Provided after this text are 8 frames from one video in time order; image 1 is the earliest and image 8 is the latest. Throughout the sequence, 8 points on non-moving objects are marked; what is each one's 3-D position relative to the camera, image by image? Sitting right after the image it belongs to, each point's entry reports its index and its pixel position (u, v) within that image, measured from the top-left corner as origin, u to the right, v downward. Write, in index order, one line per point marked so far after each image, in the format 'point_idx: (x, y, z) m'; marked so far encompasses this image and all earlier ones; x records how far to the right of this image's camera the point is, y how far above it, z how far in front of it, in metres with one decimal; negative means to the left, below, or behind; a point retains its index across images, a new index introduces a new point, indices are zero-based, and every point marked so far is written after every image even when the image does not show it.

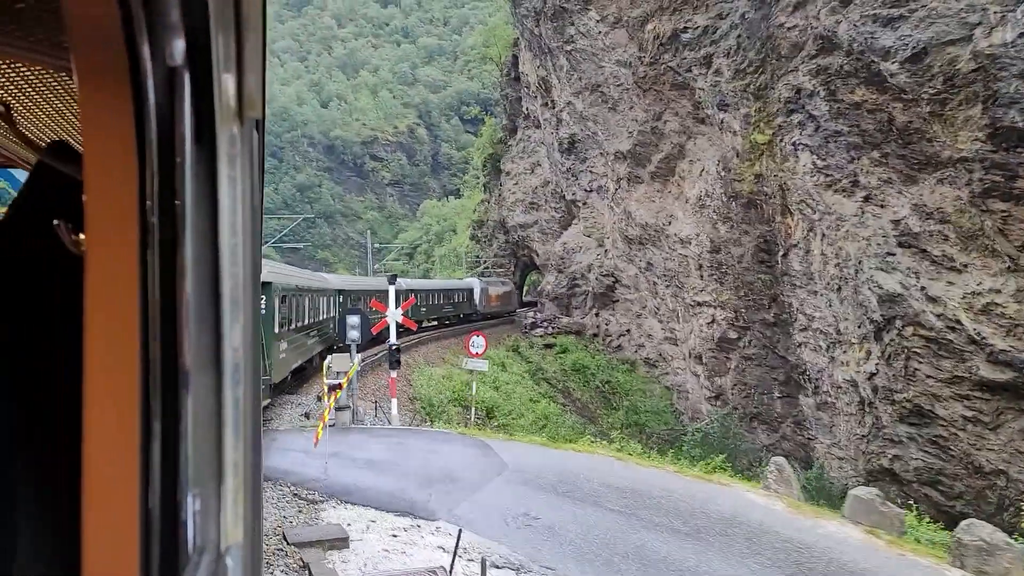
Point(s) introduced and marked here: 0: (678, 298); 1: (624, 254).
0: (+3.3, -0.2, +17.1) m
1: (+2.6, +0.8, +19.7) m
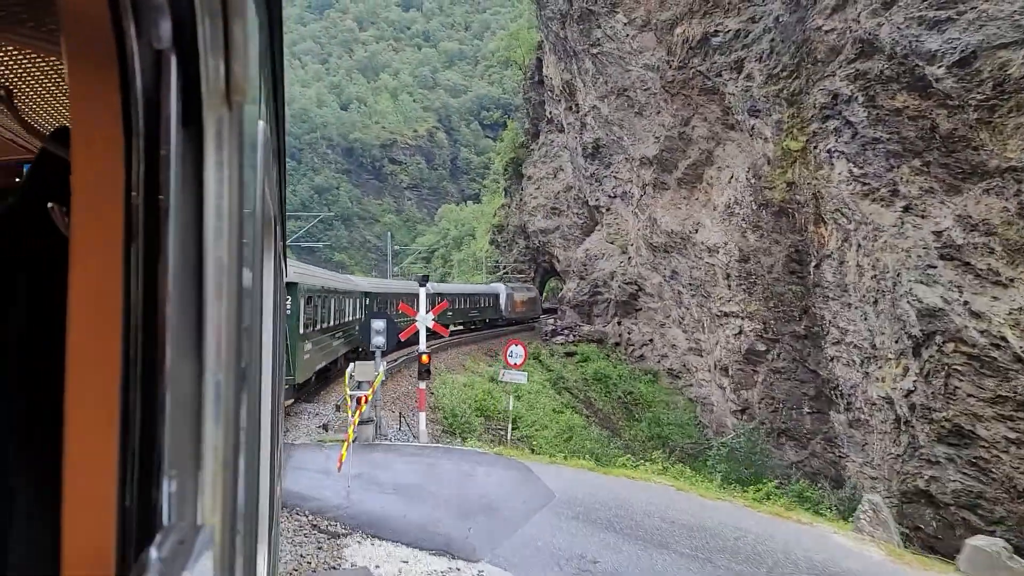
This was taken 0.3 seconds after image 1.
0: (+3.6, -0.4, +16.7) m
1: (+3.0, +0.6, +19.3) m
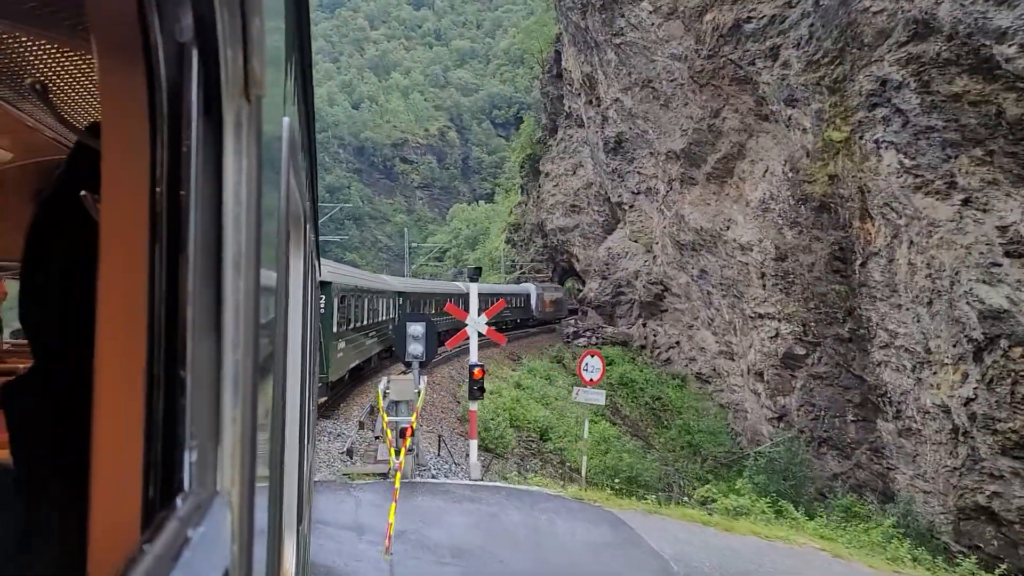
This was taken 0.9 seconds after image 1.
0: (+4.0, -0.4, +15.8) m
1: (+3.4, +0.6, +18.4) m
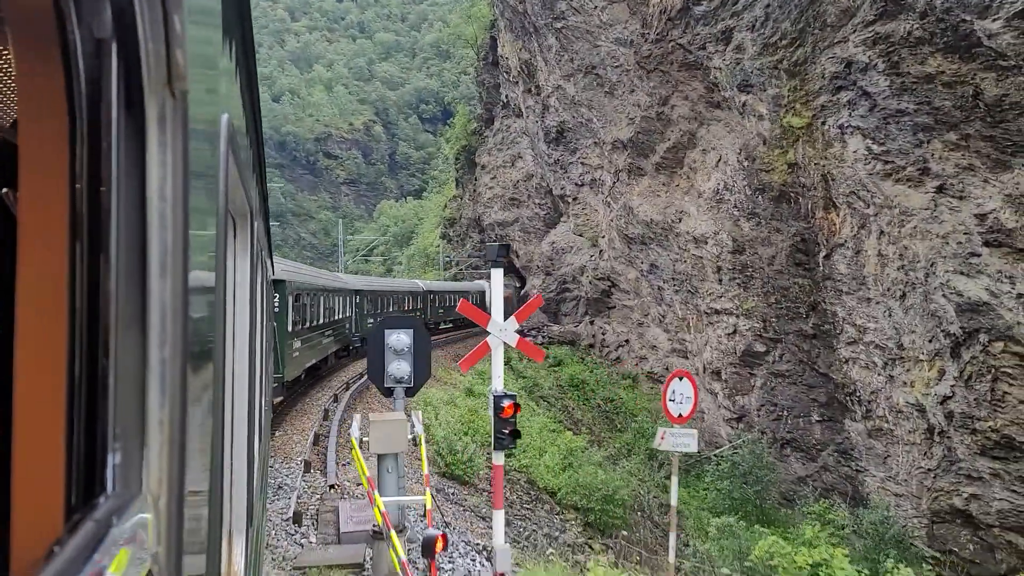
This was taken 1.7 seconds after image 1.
0: (+3.0, -0.3, +15.1) m
1: (+2.2, +0.7, +17.6) m
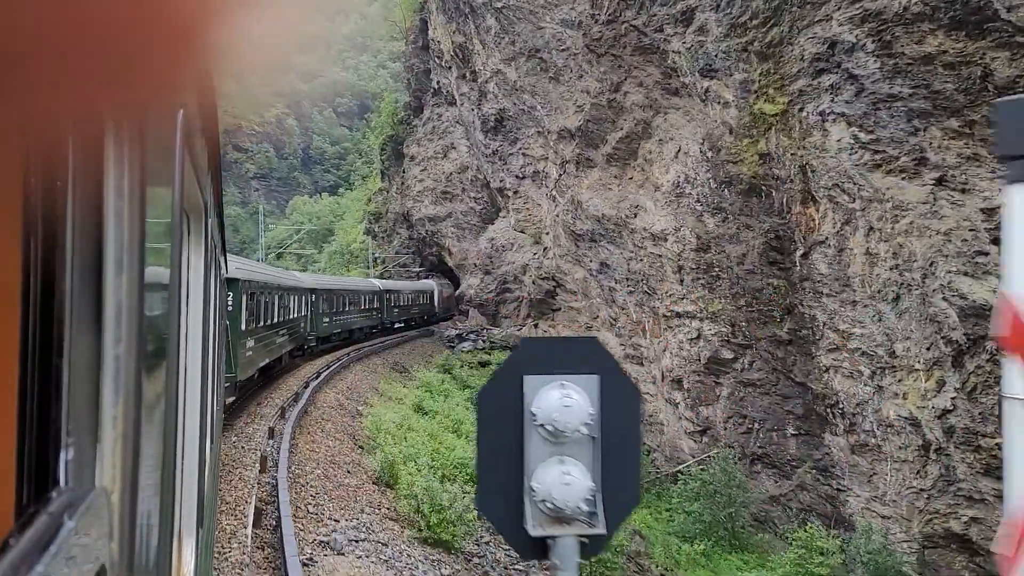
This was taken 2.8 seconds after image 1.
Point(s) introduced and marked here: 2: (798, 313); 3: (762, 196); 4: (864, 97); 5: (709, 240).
0: (+2.1, -0.3, +14.0) m
1: (+1.0, +0.6, +16.4) m
2: (+3.6, -0.3, +11.1) m
3: (+3.3, +1.2, +11.8) m
4: (+4.0, +2.2, +9.9) m
5: (+2.7, +0.7, +12.4) m
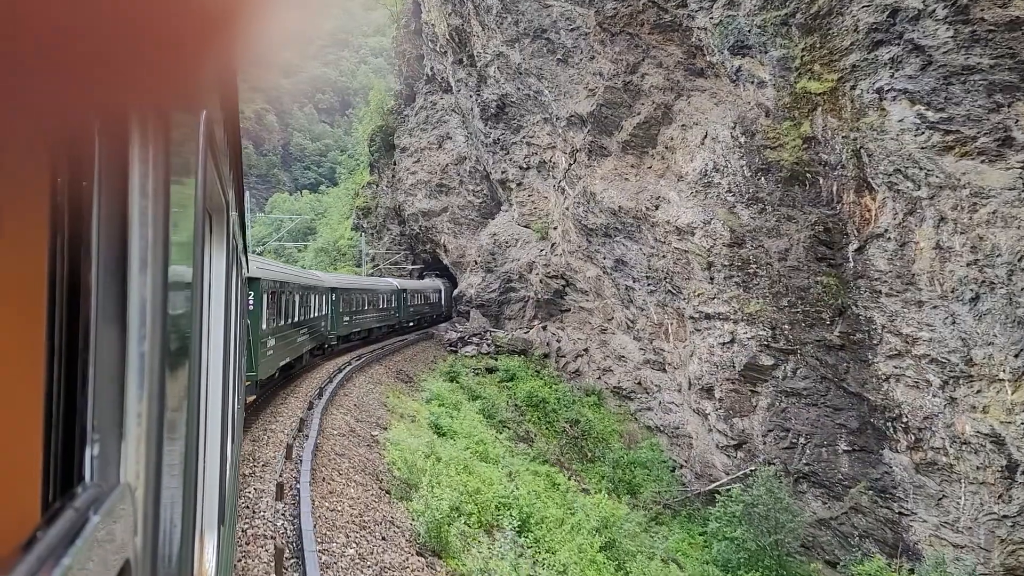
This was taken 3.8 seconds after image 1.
0: (+2.2, -0.3, +12.8) m
1: (+1.1, +0.7, +15.2) m
2: (+3.8, -0.3, +9.9) m
3: (+3.5, +1.2, +10.6) m
4: (+4.2, +2.2, +8.7) m
5: (+2.9, +0.7, +11.2) m
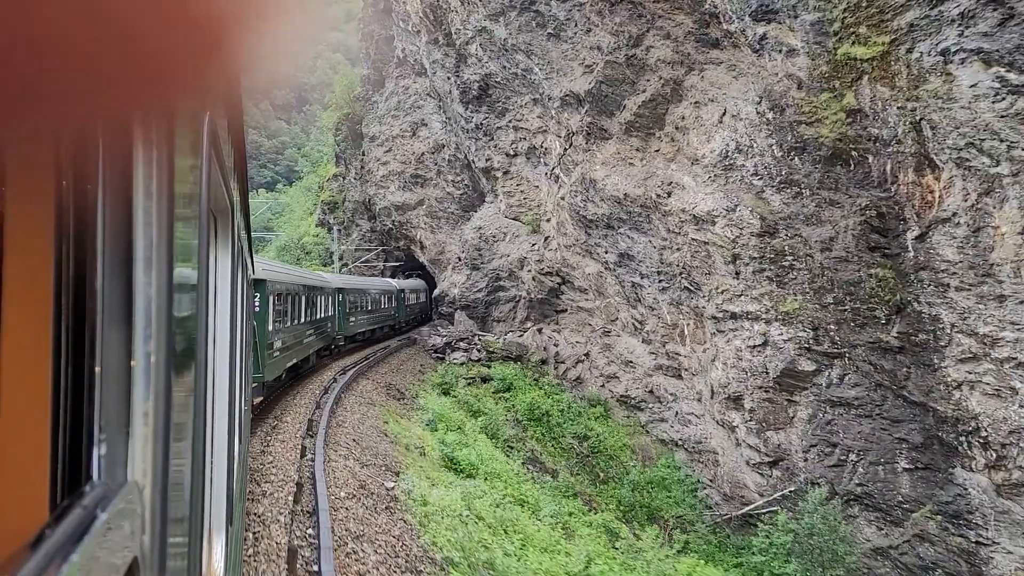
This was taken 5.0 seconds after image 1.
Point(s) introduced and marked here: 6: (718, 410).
0: (+2.2, -0.2, +11.4) m
1: (+0.9, +0.7, +13.8) m
2: (+3.9, -0.2, +8.6) m
3: (+3.5, +1.3, +9.3) m
4: (+4.3, +2.2, +7.4) m
5: (+2.9, +0.7, +9.9) m
6: (+2.4, -1.5, +10.7) m
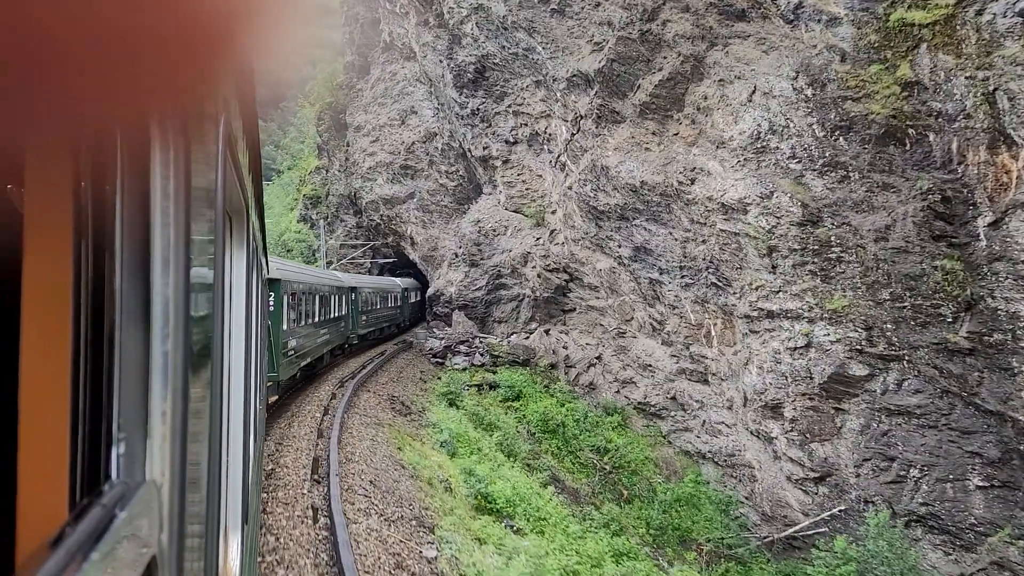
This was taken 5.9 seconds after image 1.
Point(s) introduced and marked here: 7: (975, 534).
0: (+2.3, -0.2, +10.4) m
1: (+1.0, +0.7, +12.7) m
2: (+4.0, -0.2, +7.6) m
3: (+3.7, +1.4, +8.3) m
4: (+4.5, +2.3, +6.4) m
5: (+3.0, +0.8, +8.9) m
6: (+2.6, -1.4, +9.7) m
7: (+4.0, -2.1, +7.8) m
